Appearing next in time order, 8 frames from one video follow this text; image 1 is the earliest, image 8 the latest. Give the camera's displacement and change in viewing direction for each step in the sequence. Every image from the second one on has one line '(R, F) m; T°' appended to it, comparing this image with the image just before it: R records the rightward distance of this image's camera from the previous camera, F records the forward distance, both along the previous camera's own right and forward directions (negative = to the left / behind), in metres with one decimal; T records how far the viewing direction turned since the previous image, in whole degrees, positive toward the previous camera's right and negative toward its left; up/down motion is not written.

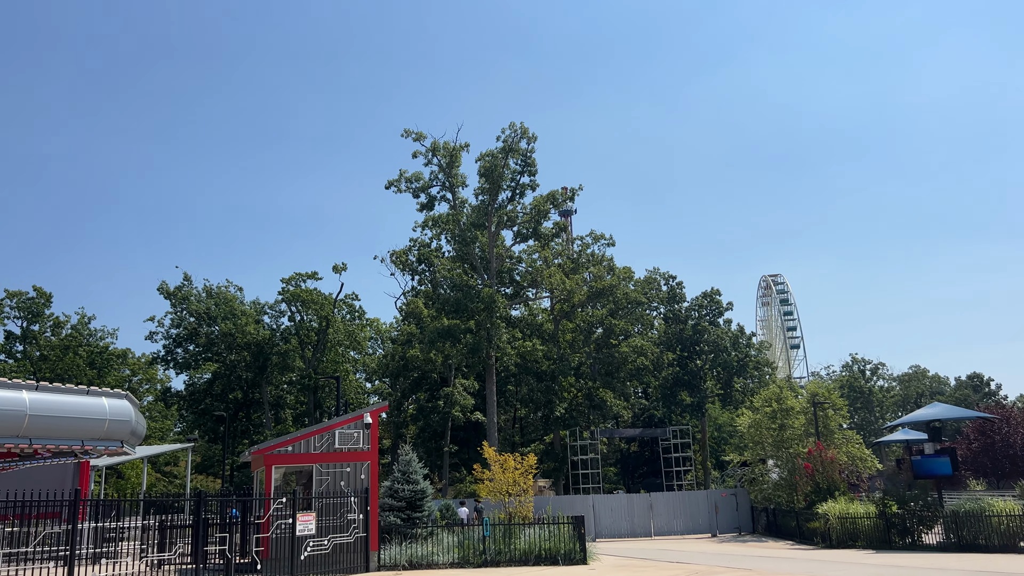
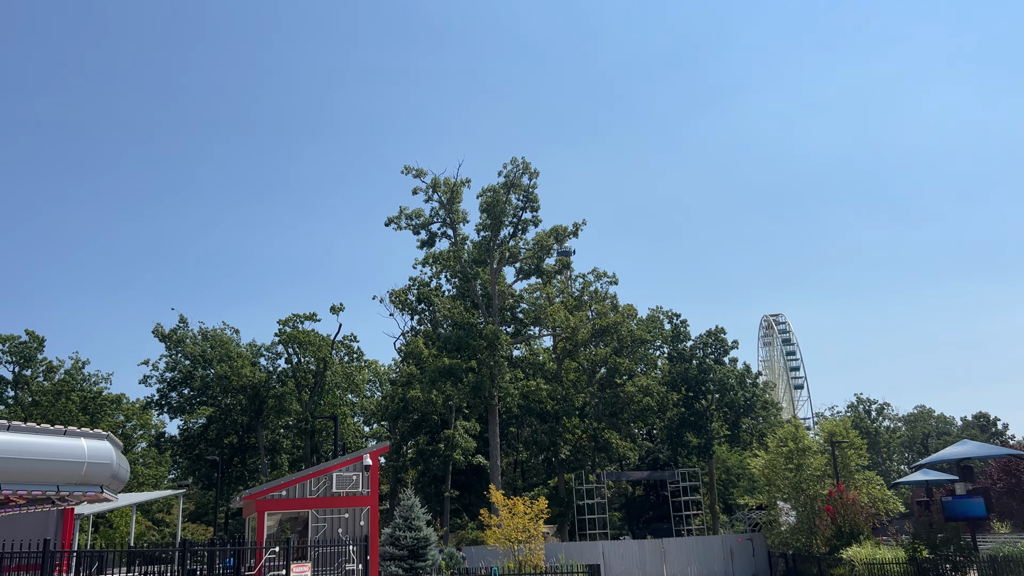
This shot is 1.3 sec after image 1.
(-0.2, +1.0) m; 0°
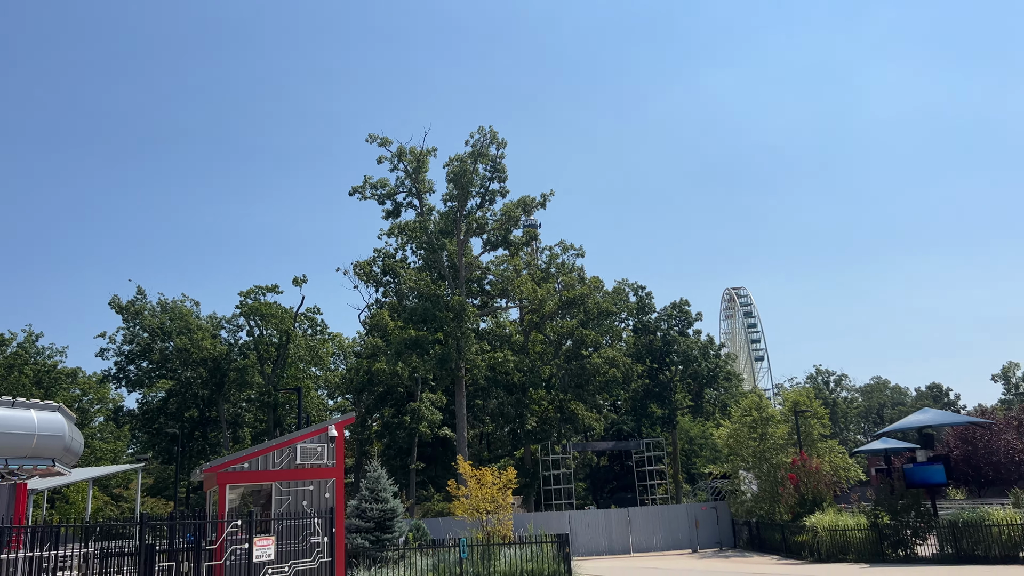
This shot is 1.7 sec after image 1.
(-0.1, +0.3) m; +3°
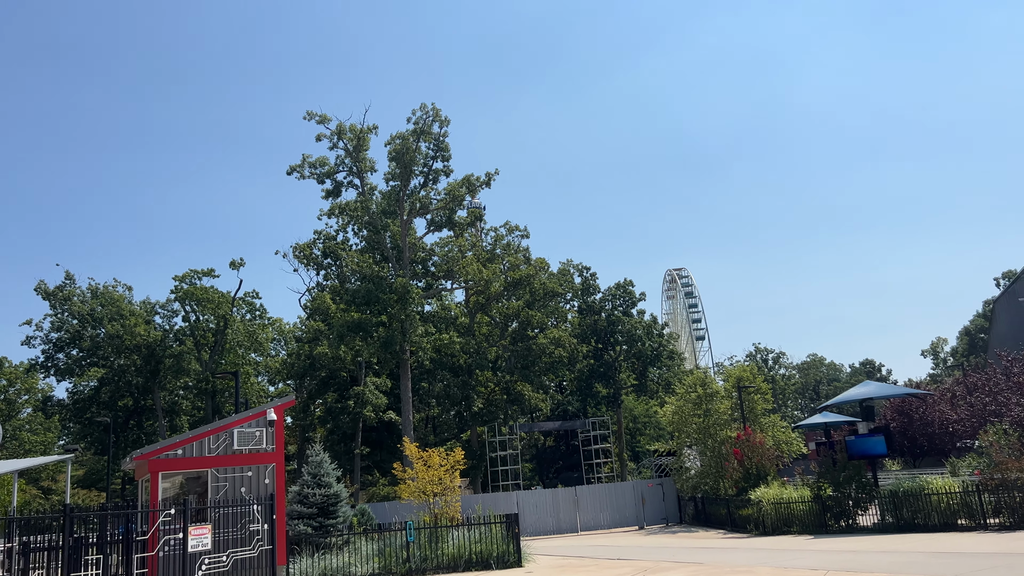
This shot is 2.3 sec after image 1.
(0.0, +0.4) m; +4°
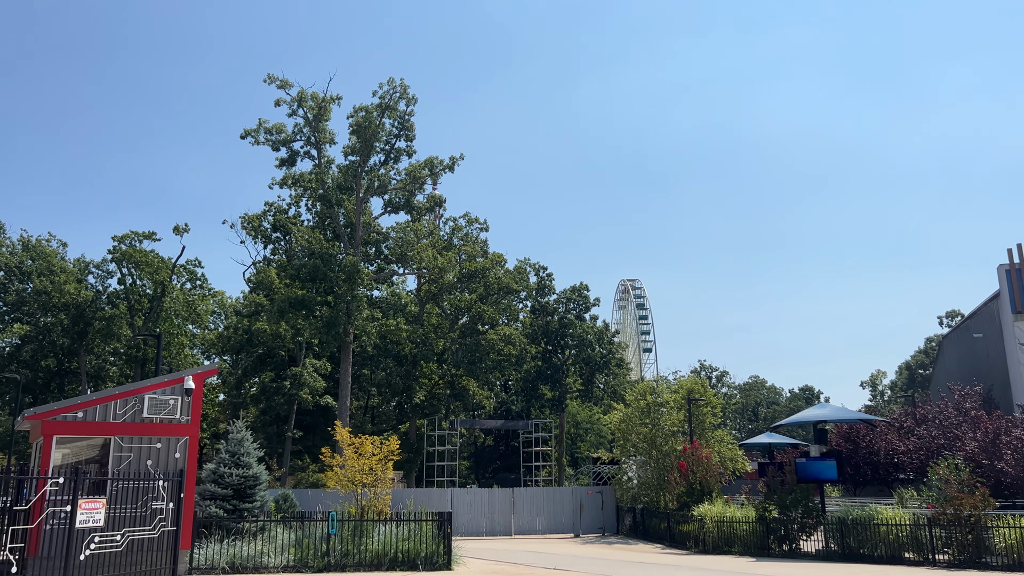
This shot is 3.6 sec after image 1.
(0.0, +1.2) m; +3°
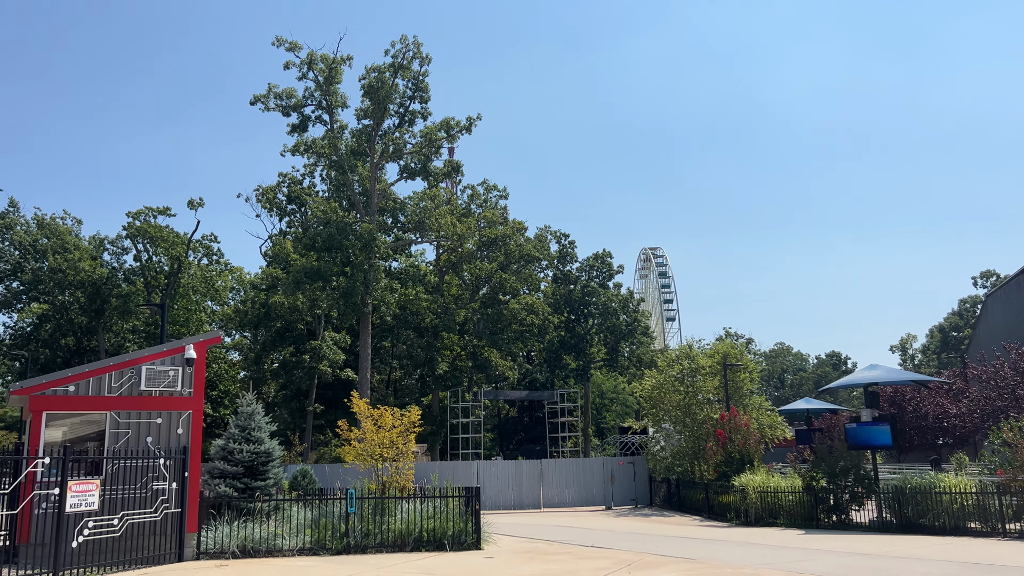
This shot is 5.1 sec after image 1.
(-0.2, +1.3) m; -1°
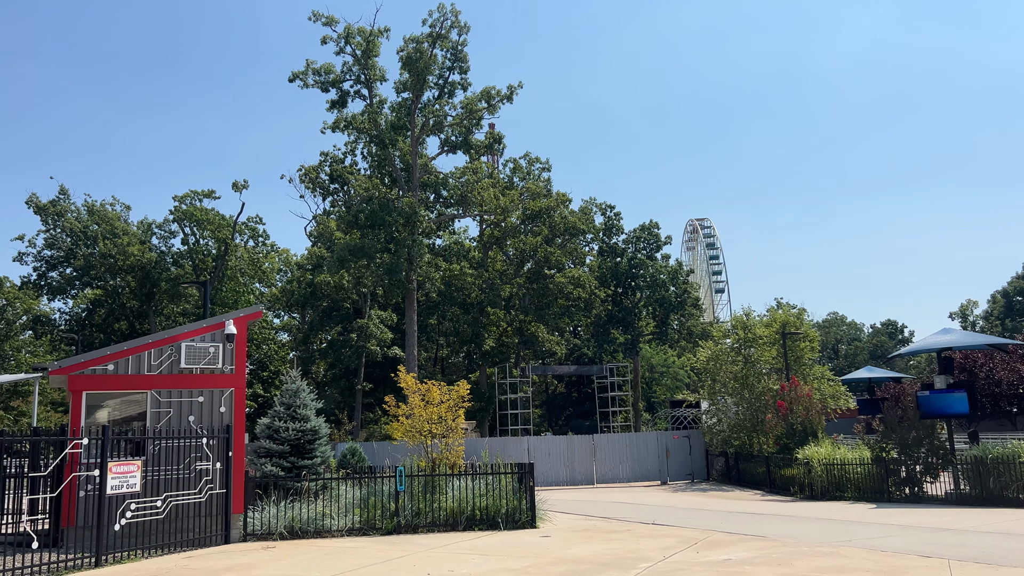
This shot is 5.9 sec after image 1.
(-0.1, +0.7) m; -3°
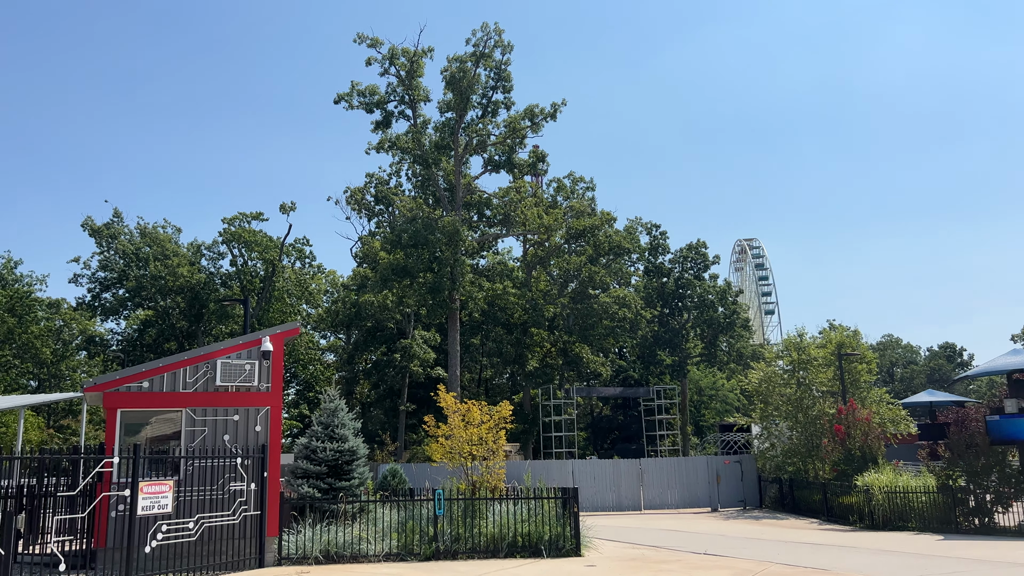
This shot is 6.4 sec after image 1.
(0.0, +0.5) m; -3°
